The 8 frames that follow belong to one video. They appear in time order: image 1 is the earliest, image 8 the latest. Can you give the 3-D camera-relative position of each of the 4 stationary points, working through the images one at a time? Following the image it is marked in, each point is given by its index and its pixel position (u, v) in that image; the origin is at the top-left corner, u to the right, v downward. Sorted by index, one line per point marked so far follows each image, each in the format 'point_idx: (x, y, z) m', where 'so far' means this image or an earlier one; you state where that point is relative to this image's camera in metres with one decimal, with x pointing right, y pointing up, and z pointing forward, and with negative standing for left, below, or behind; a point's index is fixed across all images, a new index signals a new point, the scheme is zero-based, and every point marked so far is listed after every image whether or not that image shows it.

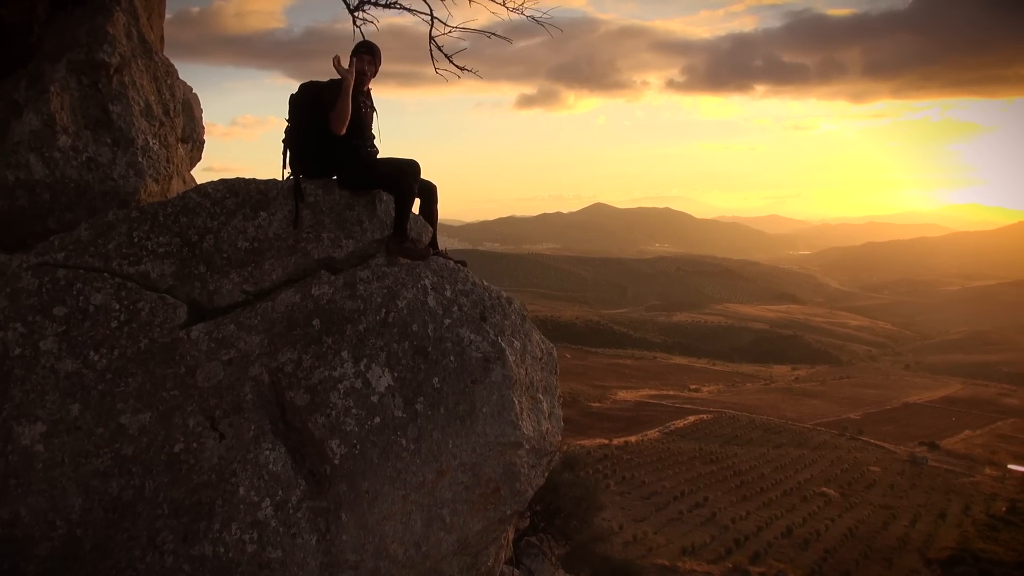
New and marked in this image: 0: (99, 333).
0: (-2.8, -0.3, +5.3) m
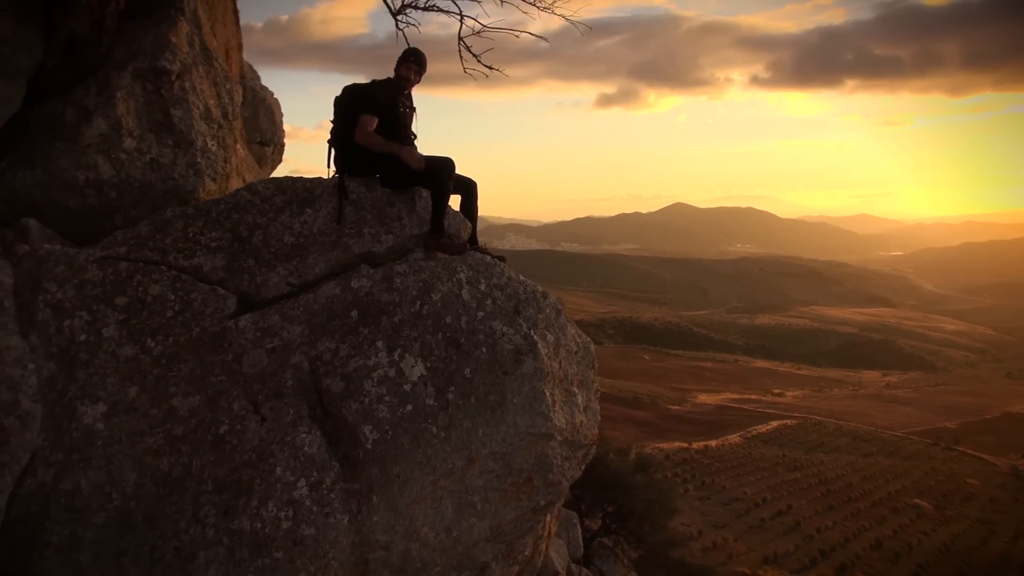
0: (-2.6, -0.2, +5.6) m
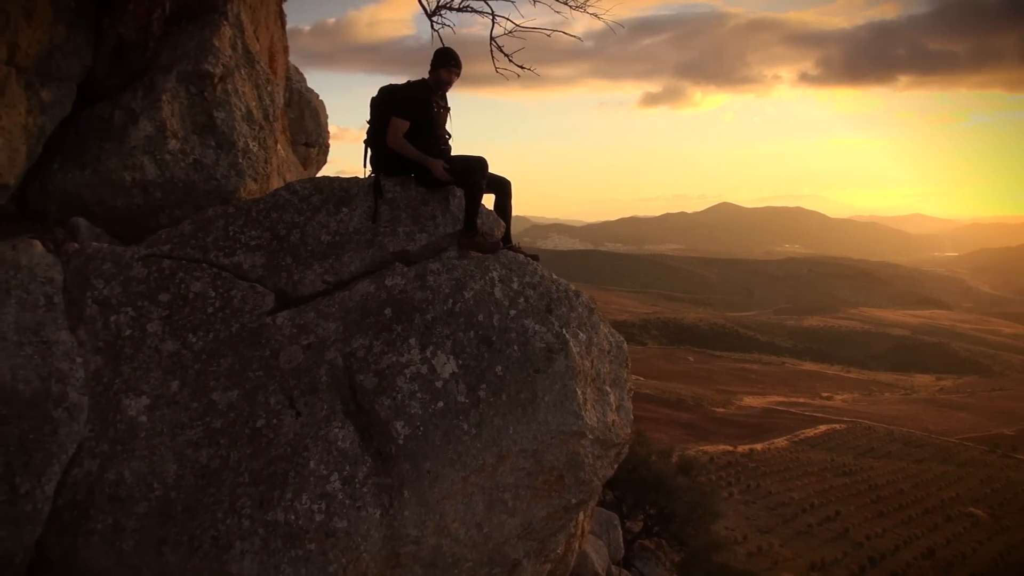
0: (-2.3, -0.2, +5.8) m
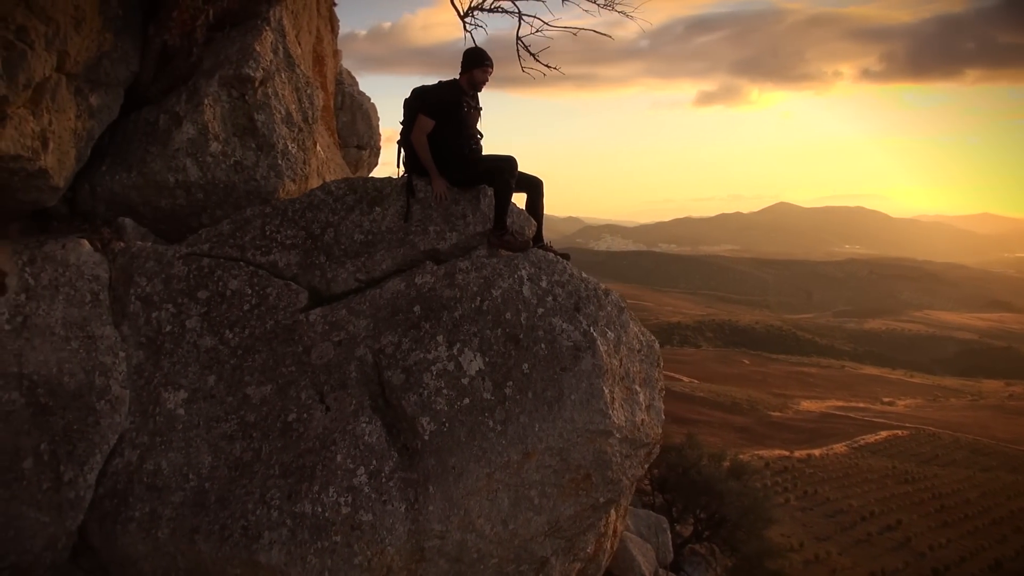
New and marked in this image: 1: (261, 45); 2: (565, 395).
0: (-2.1, -0.2, +6.0) m
1: (-2.3, +2.2, +7.2) m
2: (+0.4, -0.8, +5.6) m
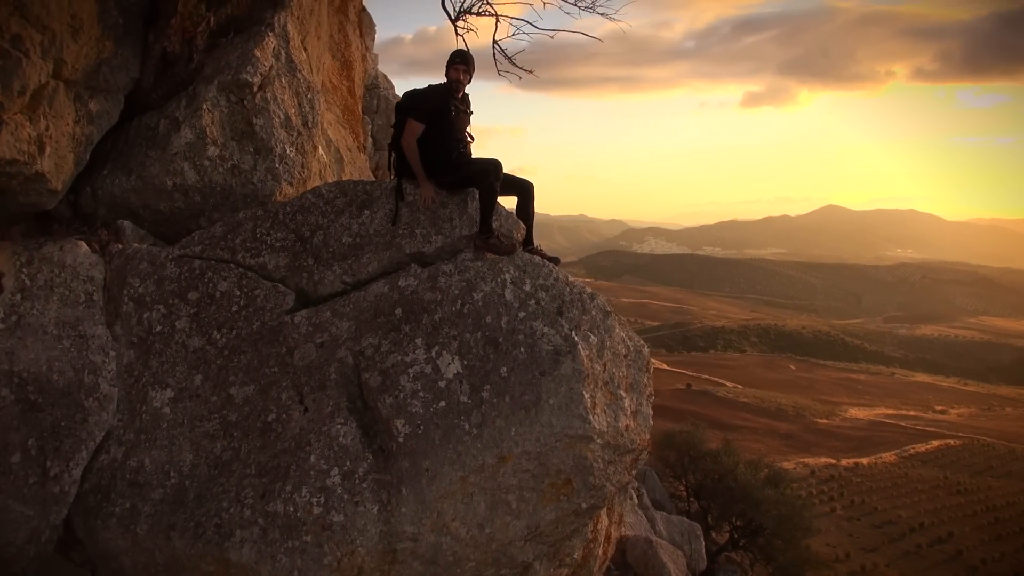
0: (-2.2, -0.2, +6.1) m
1: (-2.3, +2.2, +7.3) m
2: (+0.2, -0.8, +5.6) m
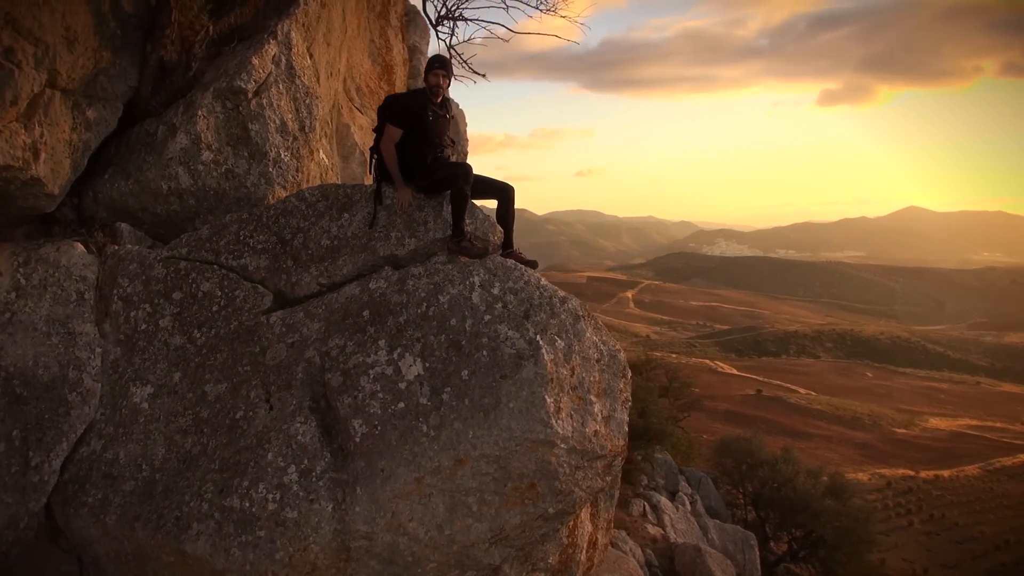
0: (-2.5, -0.2, +6.3) m
1: (-2.4, +2.2, +7.5) m
2: (-0.1, -0.8, +5.6) m
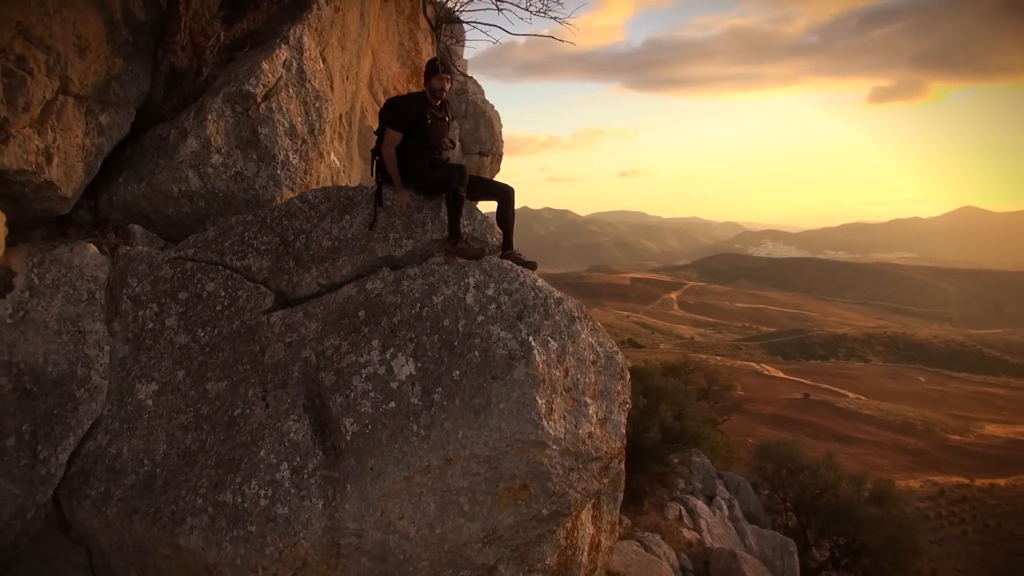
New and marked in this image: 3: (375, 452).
0: (-2.5, -0.2, +6.4) m
1: (-2.4, +2.2, +7.7) m
2: (-0.1, -0.8, +5.6) m
3: (-0.9, -1.1, +5.4) m
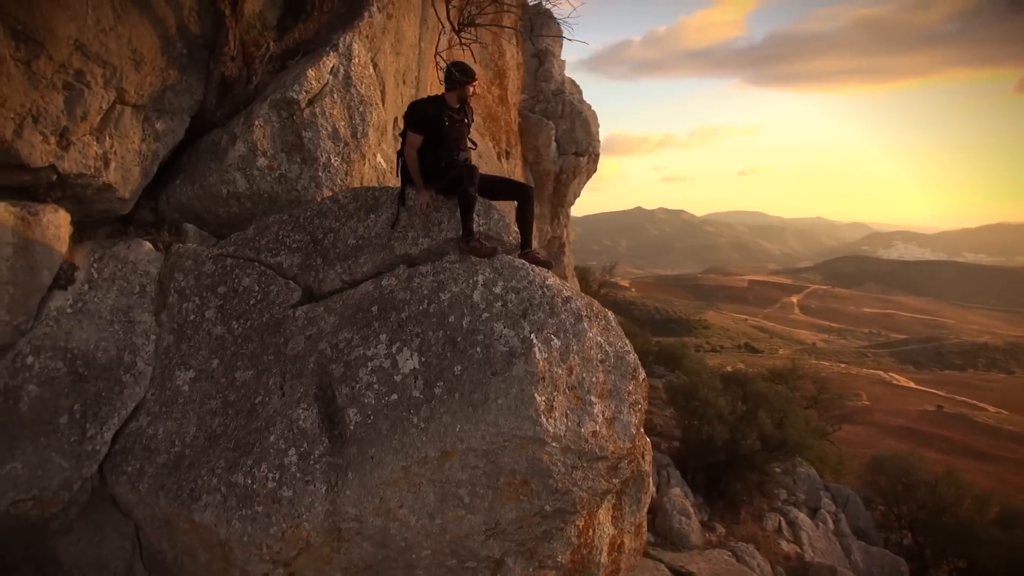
0: (-2.4, -0.2, +6.9) m
1: (-2.1, +2.2, +8.1) m
2: (-0.2, -0.8, +5.7) m
3: (-1.0, -1.1, +5.7) m
